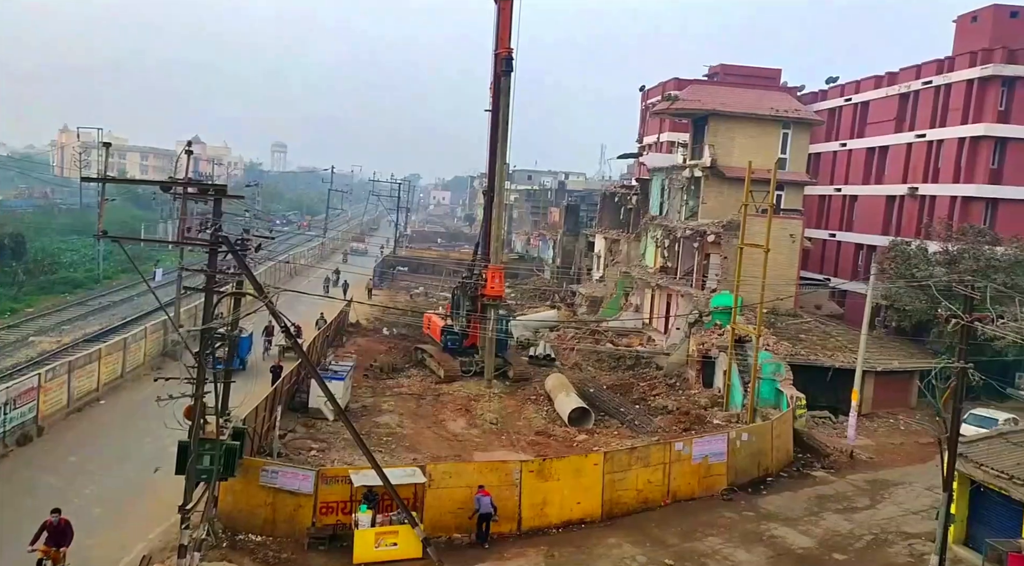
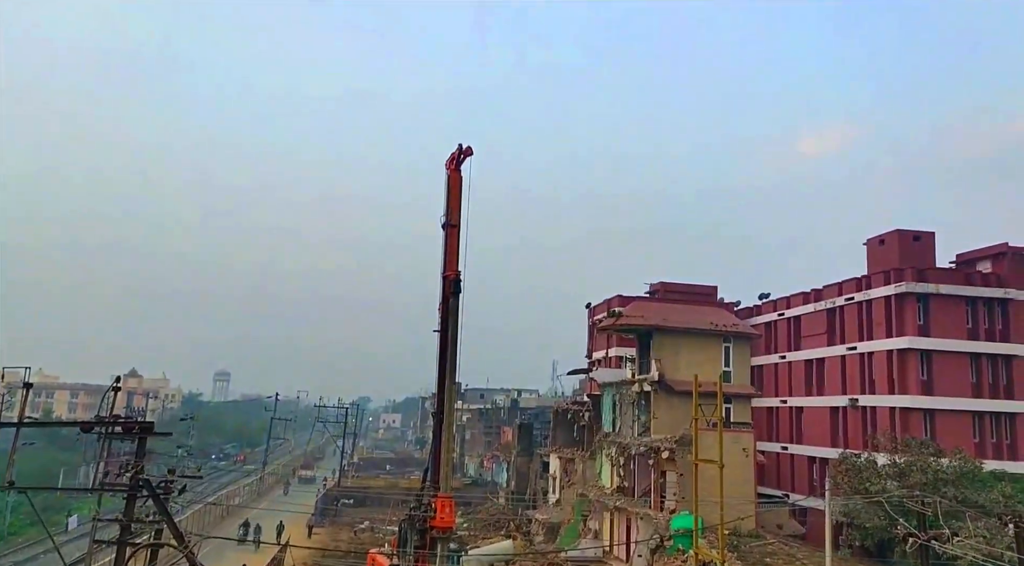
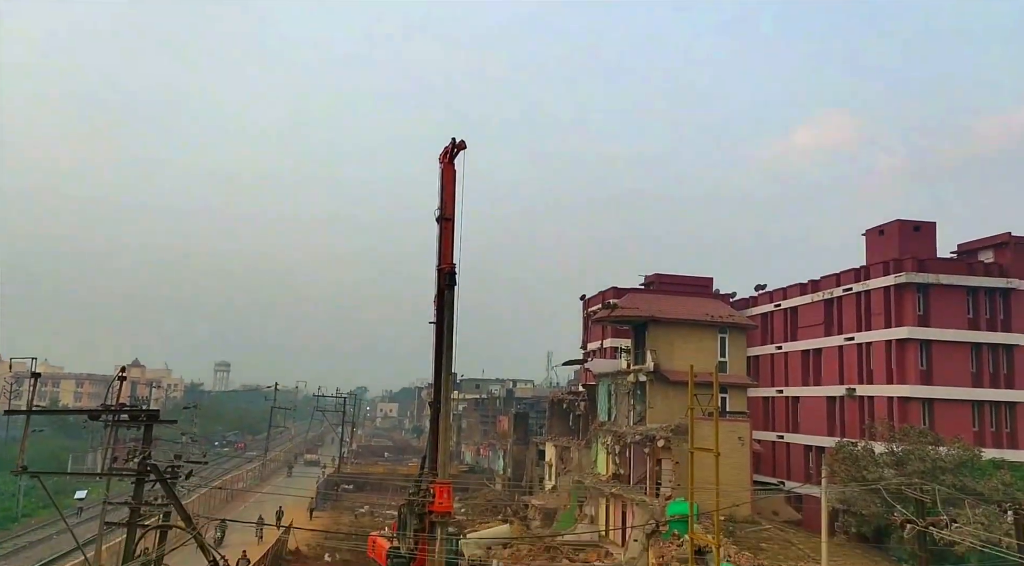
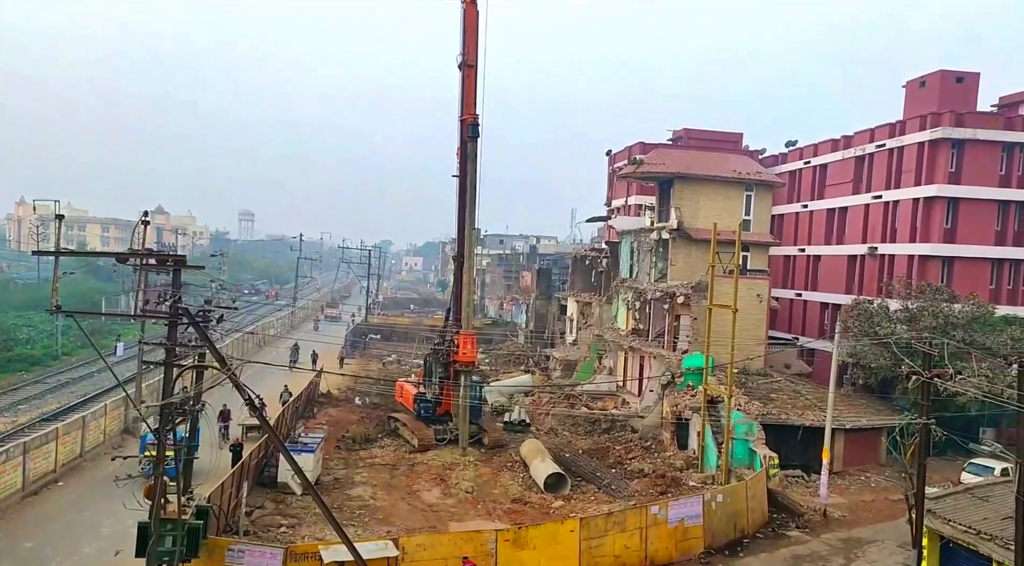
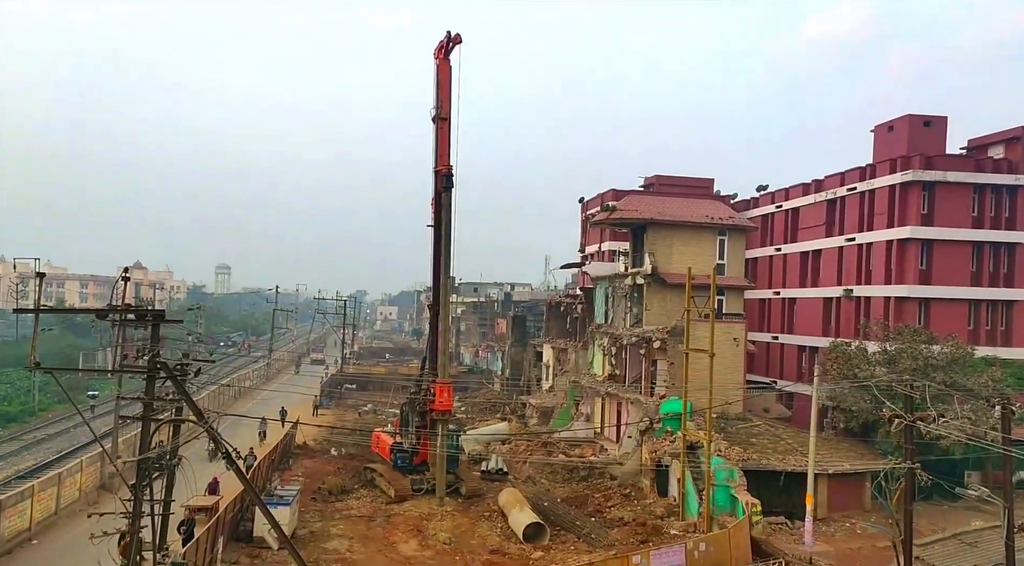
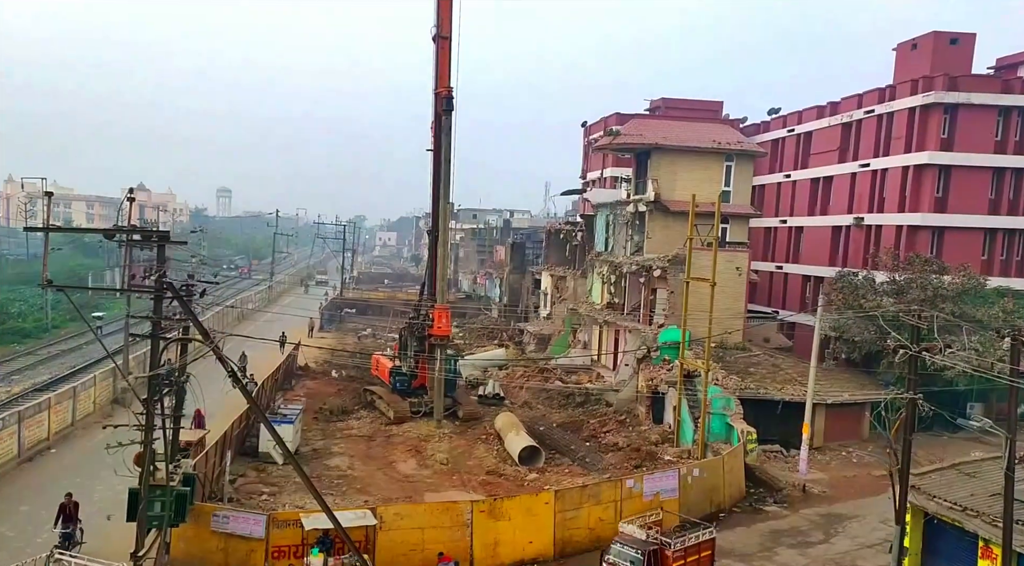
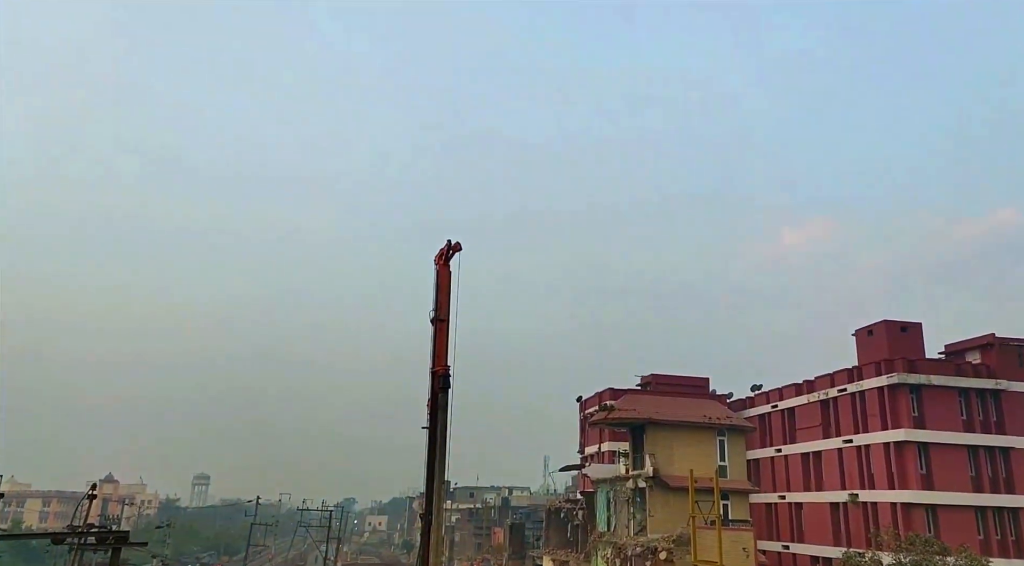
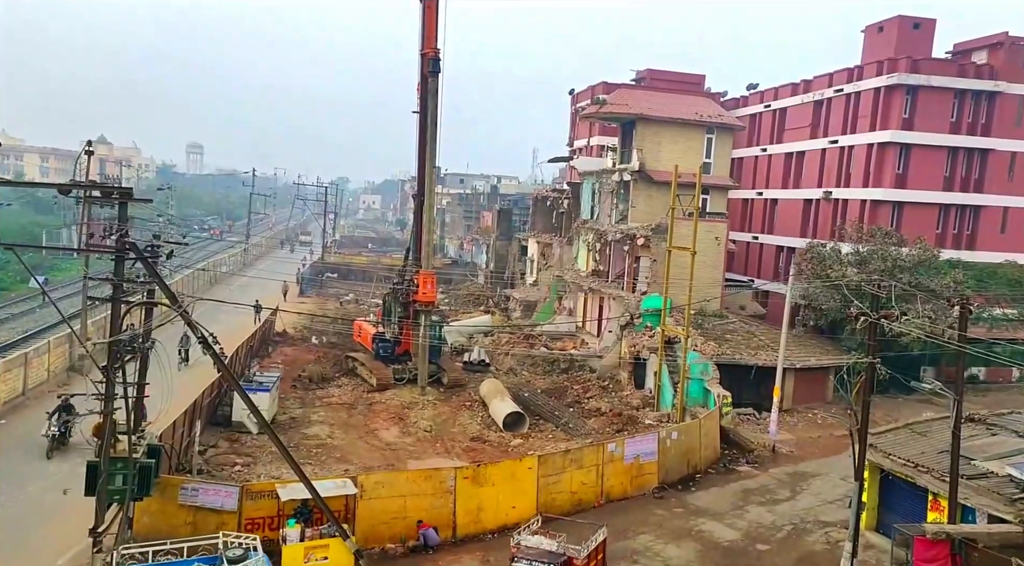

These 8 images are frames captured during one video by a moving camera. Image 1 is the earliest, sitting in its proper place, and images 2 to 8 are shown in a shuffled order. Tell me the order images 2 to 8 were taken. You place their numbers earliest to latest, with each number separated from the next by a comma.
4, 2, 7, 3, 5, 6, 8
